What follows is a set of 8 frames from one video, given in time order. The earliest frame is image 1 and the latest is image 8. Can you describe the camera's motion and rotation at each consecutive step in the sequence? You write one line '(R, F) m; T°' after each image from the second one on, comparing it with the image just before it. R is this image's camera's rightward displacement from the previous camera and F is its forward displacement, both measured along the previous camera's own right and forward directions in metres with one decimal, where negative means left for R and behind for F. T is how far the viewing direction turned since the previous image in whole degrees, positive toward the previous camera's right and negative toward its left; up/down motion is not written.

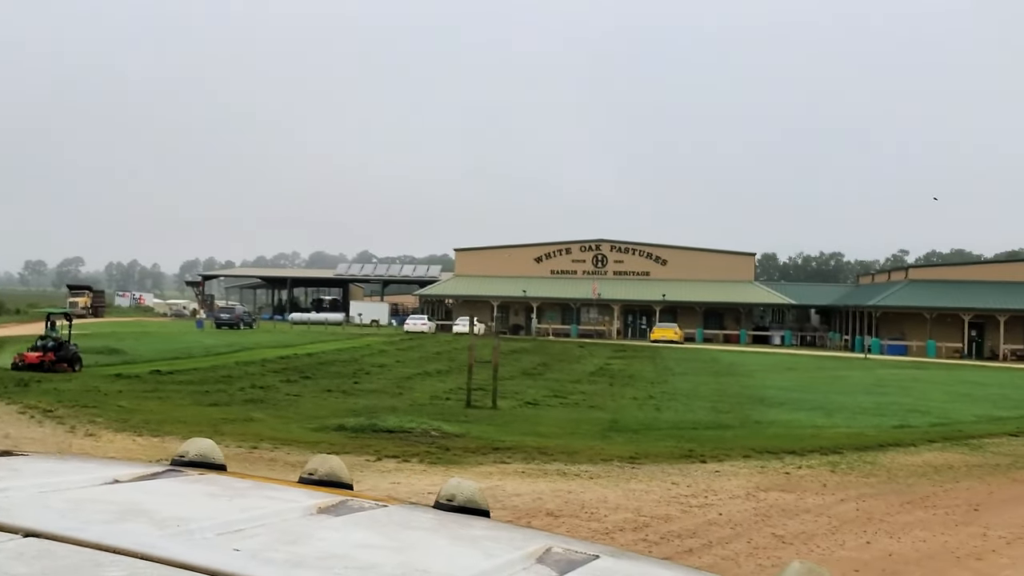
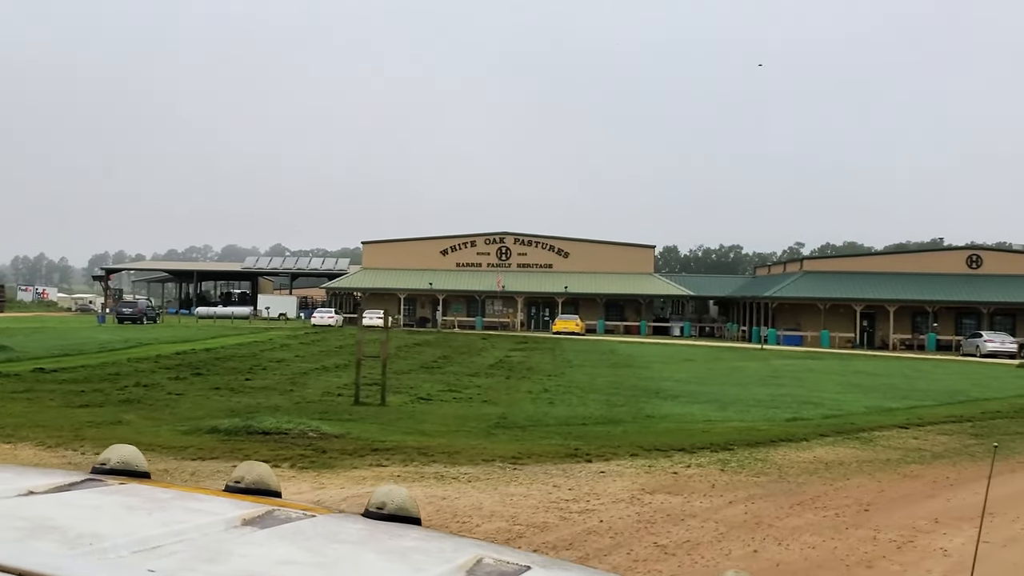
(+0.2, +0.5) m; +5°
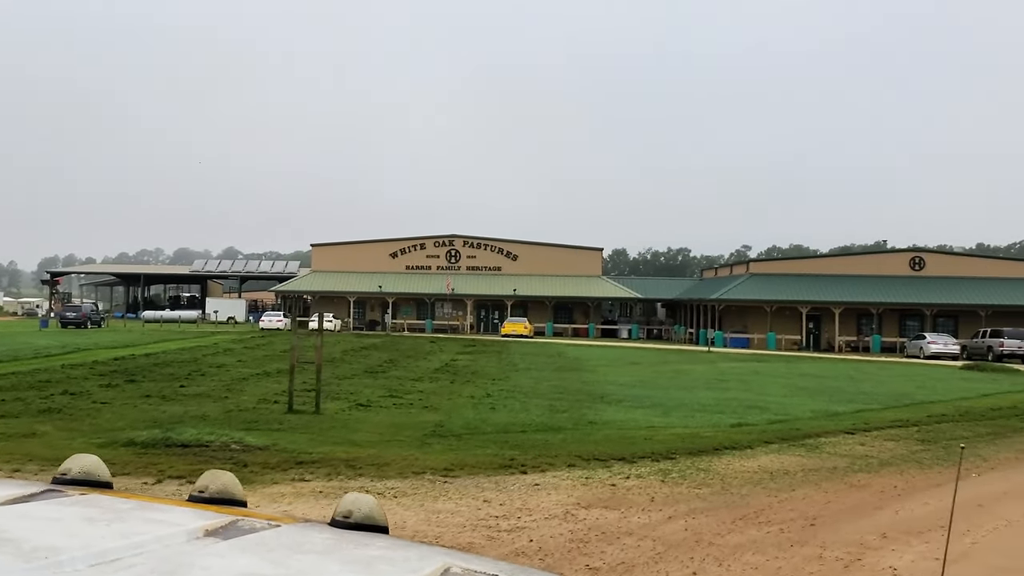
(+0.2, +0.5) m; +3°
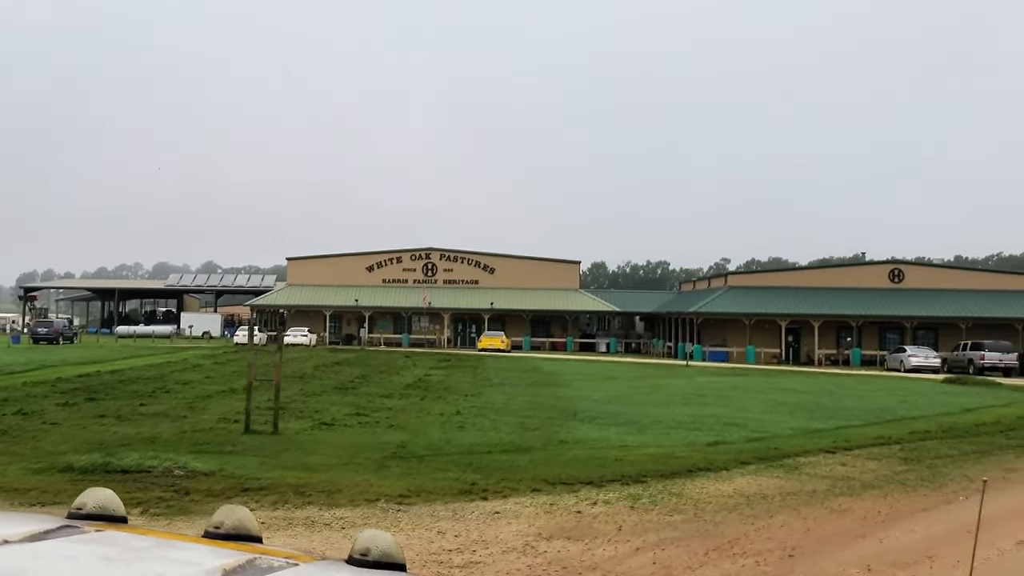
(+0.2, +0.6) m; +1°
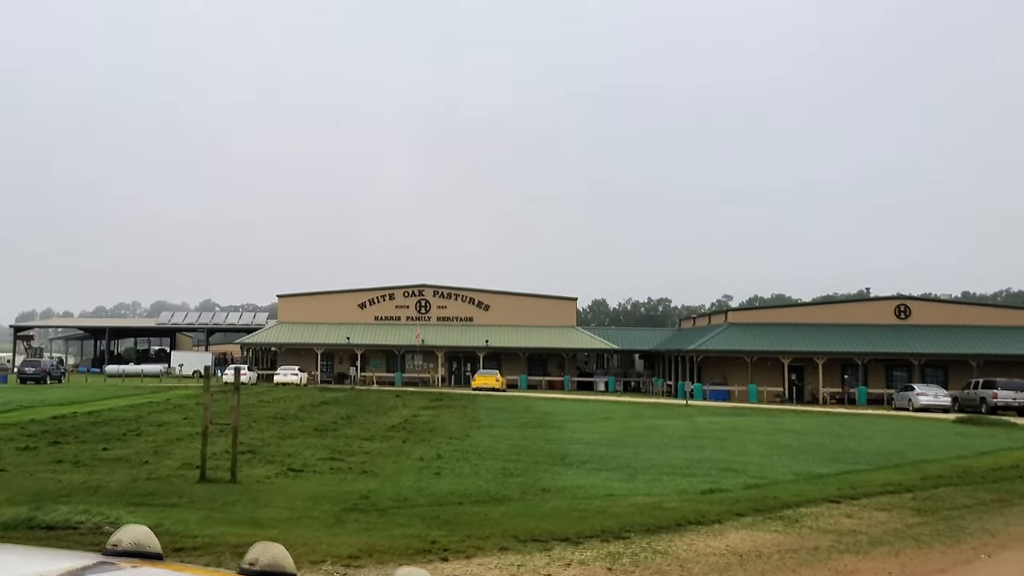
(+0.3, +1.0) m; 0°
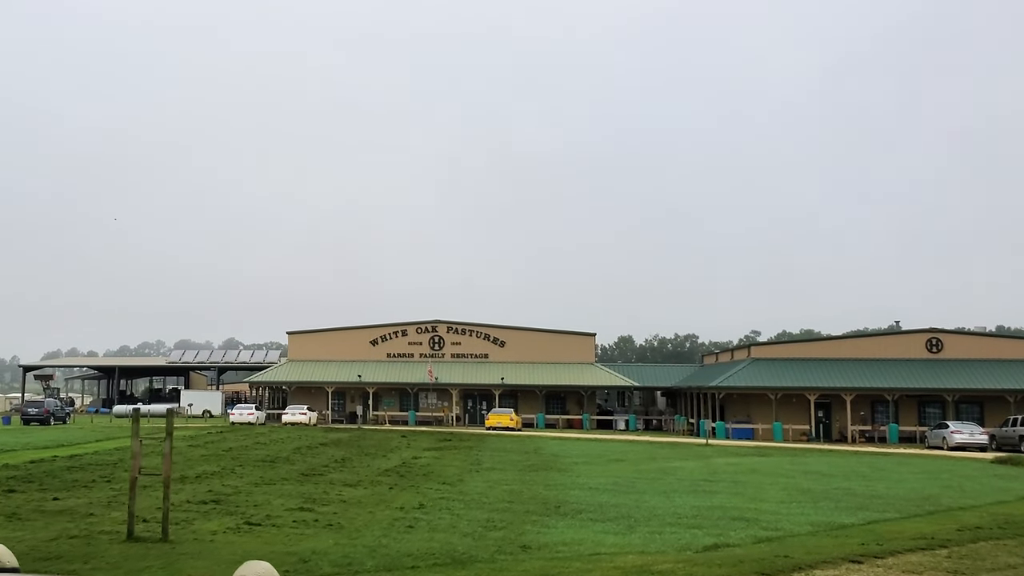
(+0.6, +1.6) m; -1°
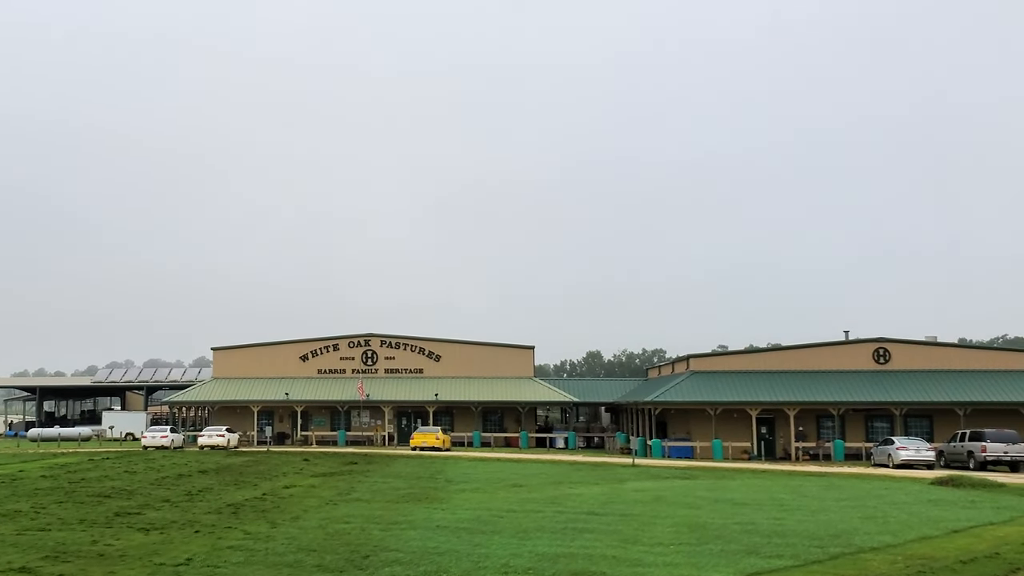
(+2.2, +3.1) m; +1°
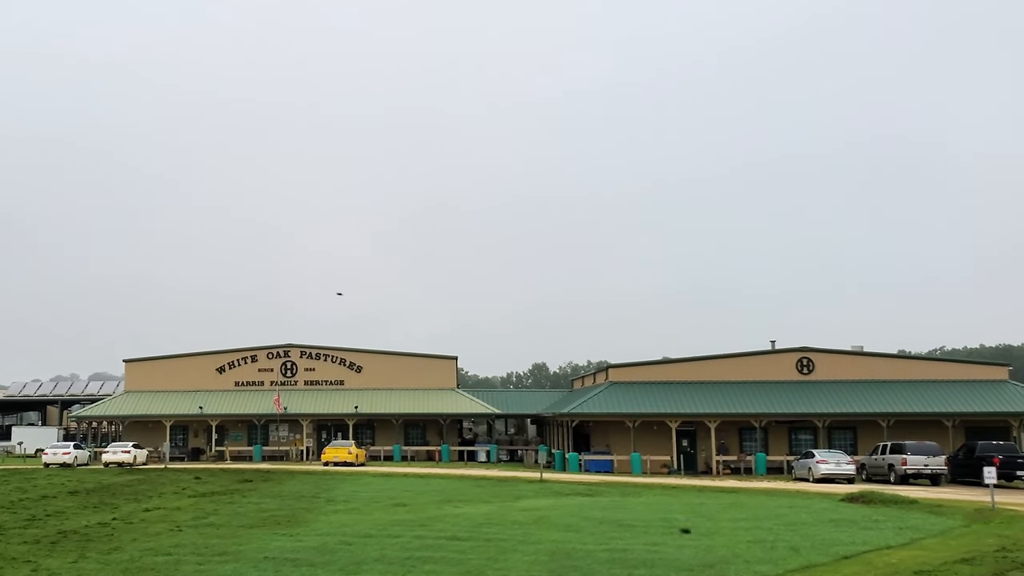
(+1.5, +1.7) m; +2°
